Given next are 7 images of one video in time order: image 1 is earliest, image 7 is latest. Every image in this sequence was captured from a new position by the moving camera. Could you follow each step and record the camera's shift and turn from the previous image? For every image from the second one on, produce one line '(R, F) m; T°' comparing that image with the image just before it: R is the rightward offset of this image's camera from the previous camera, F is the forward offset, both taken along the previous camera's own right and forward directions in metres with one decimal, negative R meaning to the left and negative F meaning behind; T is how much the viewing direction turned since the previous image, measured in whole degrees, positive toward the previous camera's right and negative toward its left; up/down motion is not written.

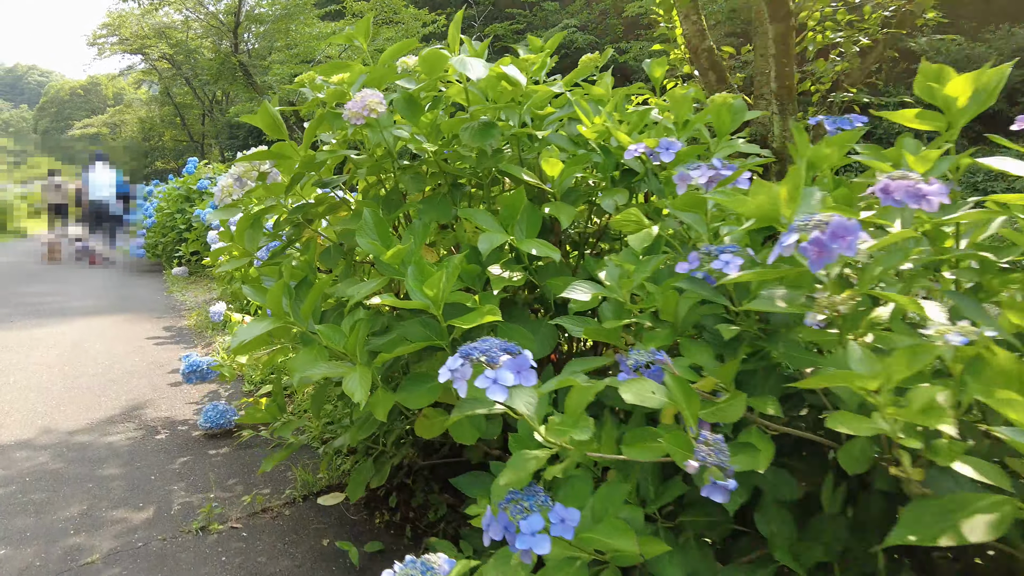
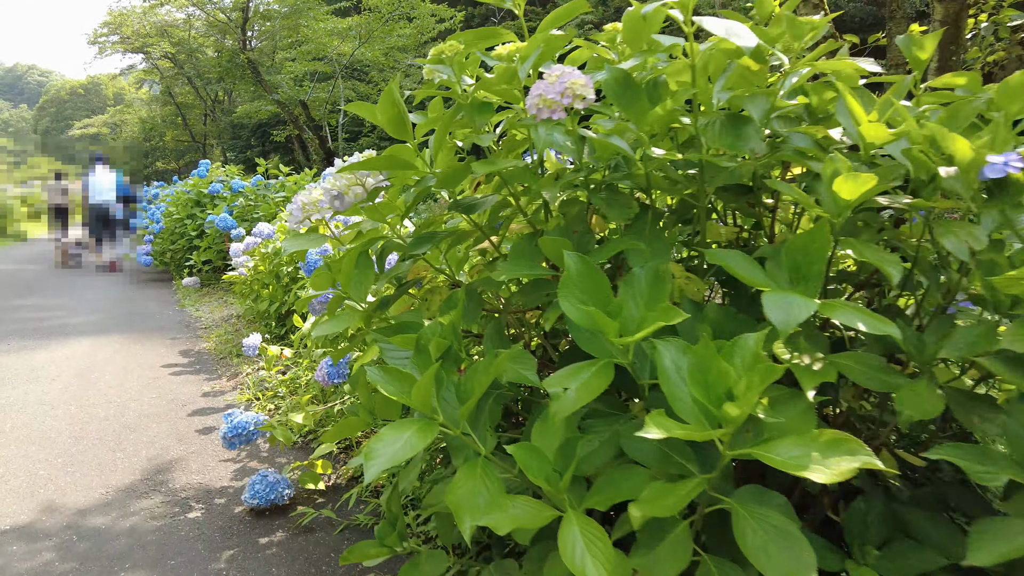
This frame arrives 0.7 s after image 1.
(-0.5, +0.6) m; 0°
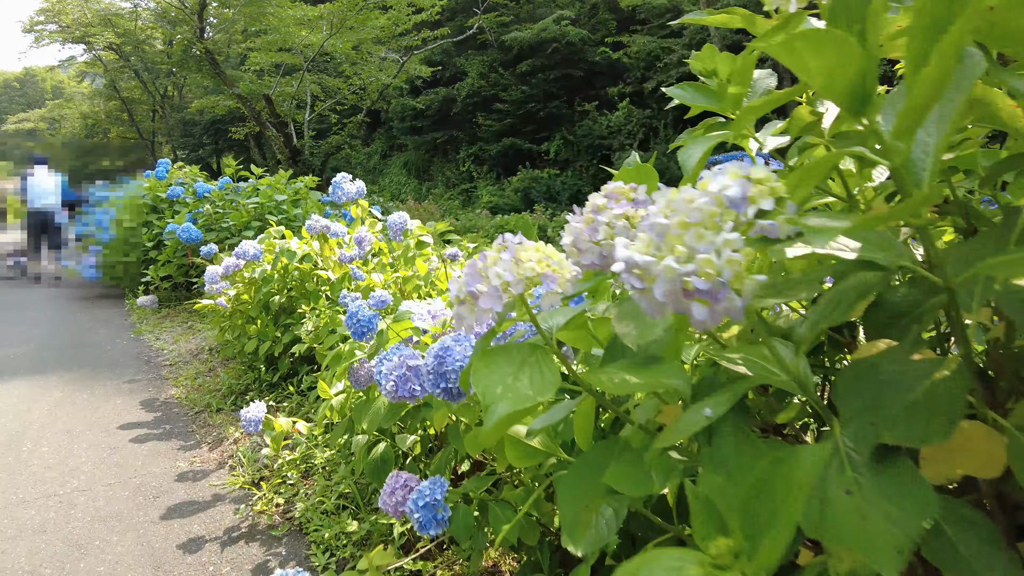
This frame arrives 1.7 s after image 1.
(-0.5, +0.8) m; +4°
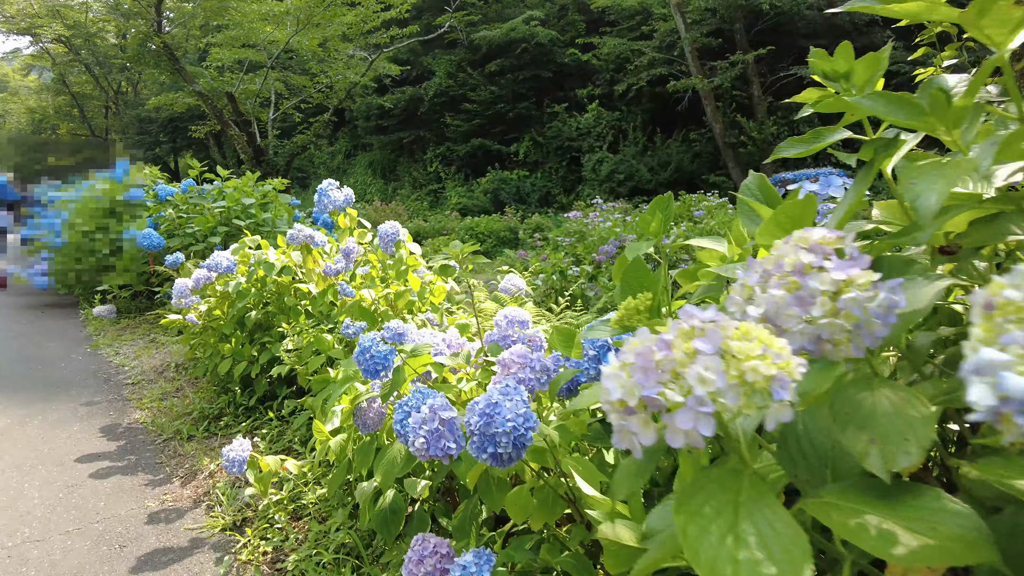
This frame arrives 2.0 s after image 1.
(-0.2, +0.2) m; +3°
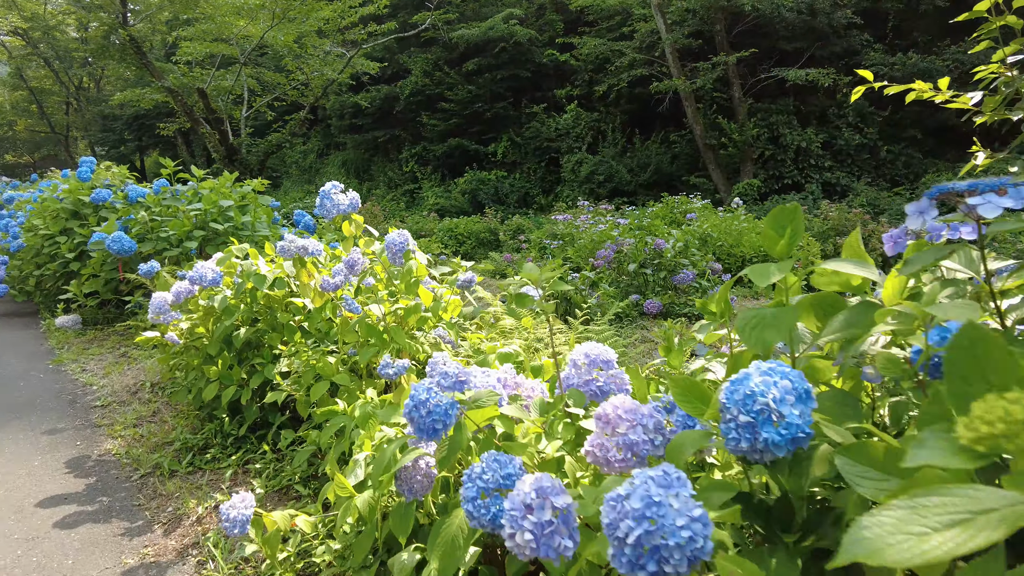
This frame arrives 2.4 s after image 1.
(-0.2, +0.3) m; +2°
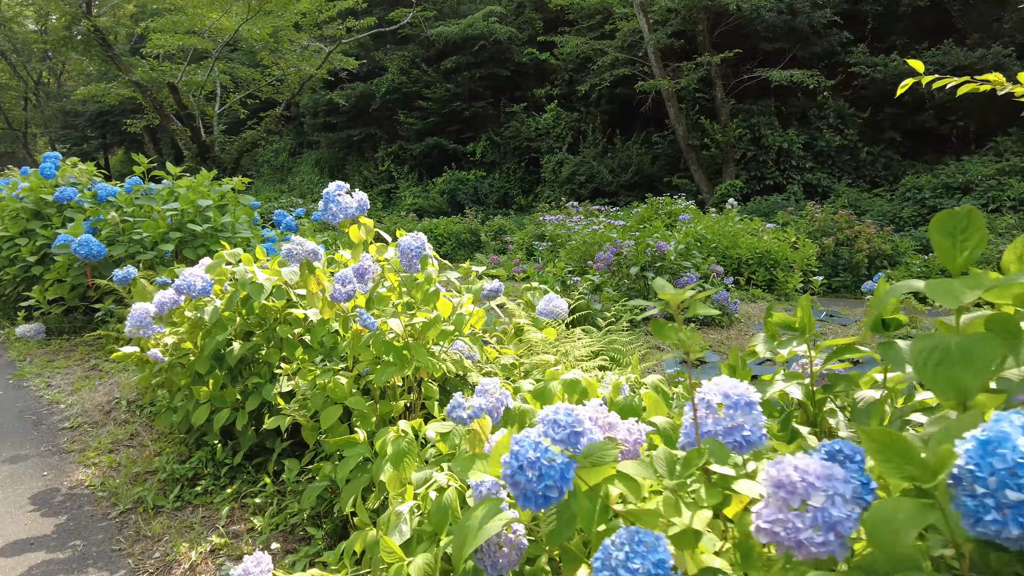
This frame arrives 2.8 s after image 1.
(-0.2, +0.3) m; +2°
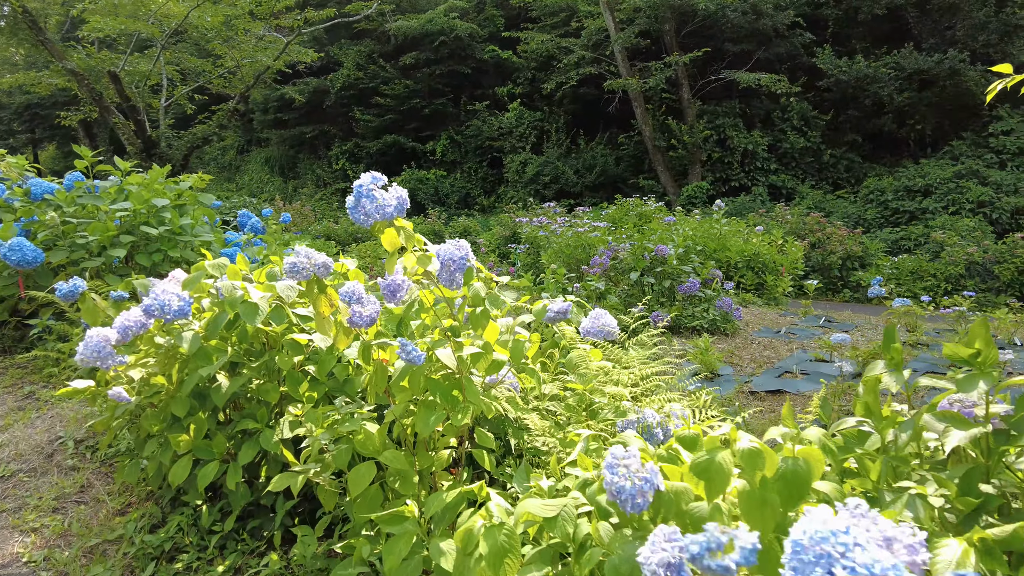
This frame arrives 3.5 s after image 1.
(-0.4, +0.5) m; +4°
